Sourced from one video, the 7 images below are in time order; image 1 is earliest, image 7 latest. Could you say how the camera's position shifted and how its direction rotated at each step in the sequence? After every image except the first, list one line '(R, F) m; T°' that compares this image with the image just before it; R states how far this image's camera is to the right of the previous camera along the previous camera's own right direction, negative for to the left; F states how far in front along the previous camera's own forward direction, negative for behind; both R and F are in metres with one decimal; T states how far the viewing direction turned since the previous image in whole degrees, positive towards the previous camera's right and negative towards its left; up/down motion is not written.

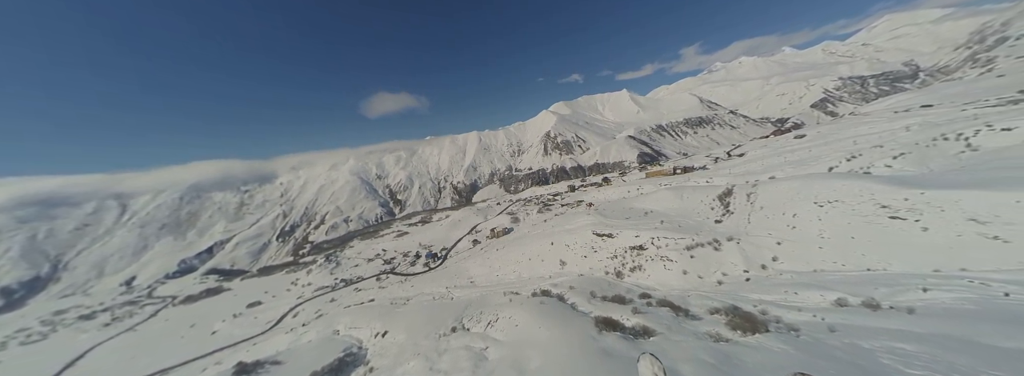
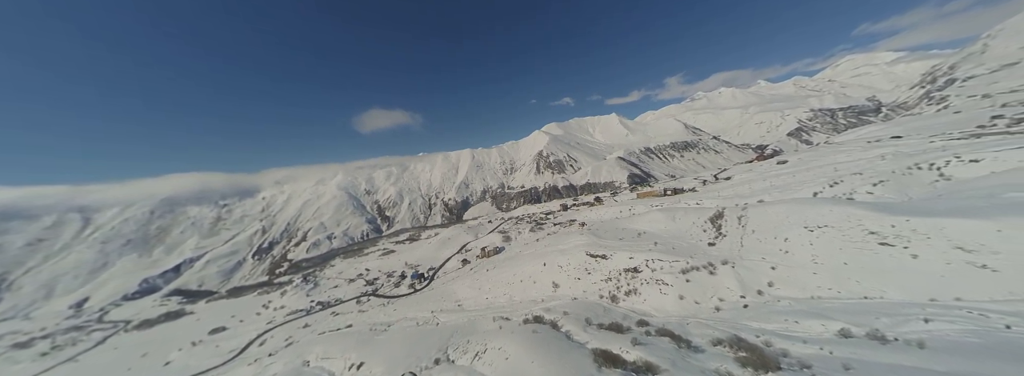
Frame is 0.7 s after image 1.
(-0.1, +0.6) m; +2°
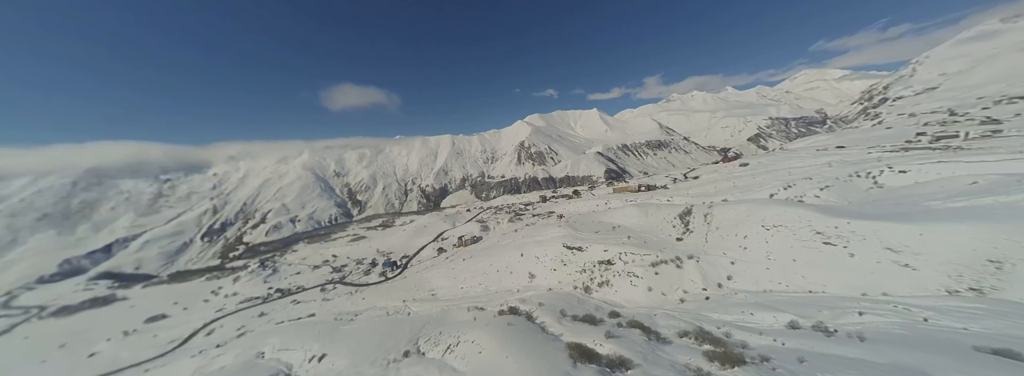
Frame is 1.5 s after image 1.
(-0.1, +0.6) m; +5°
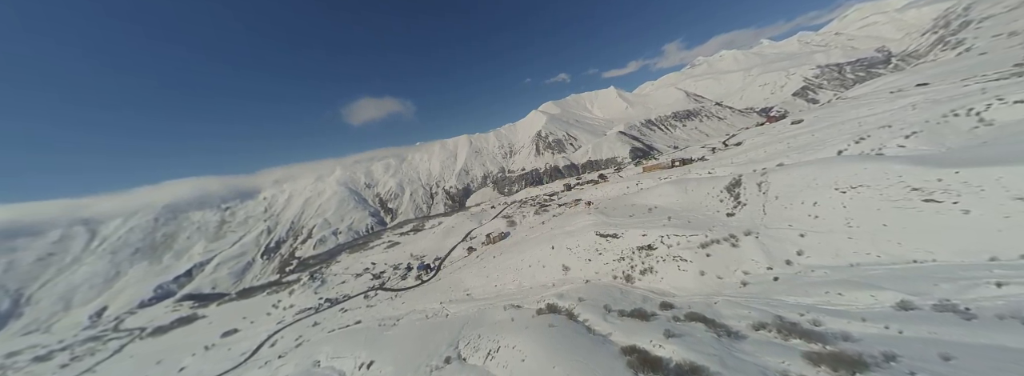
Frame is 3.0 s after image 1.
(-0.1, +1.2) m; -6°
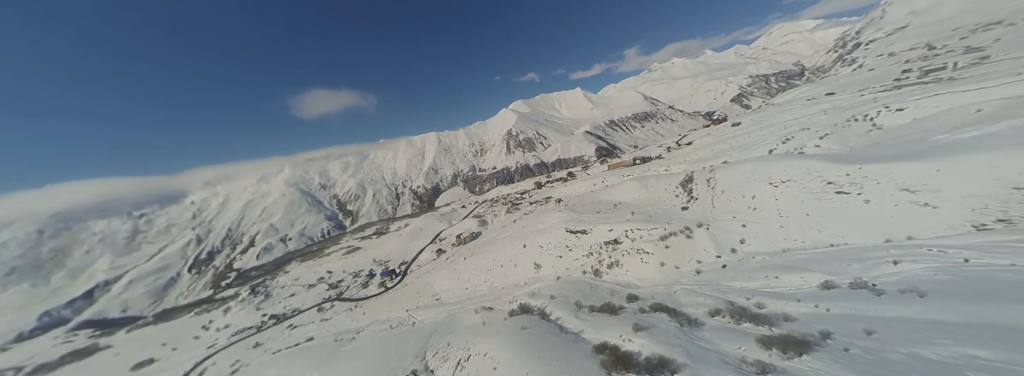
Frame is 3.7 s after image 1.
(0.0, +0.5) m; +7°
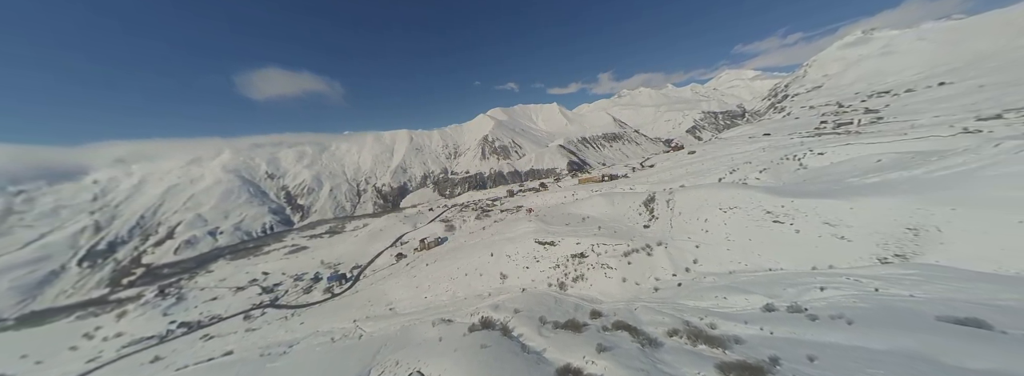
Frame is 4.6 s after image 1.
(-0.1, +0.6) m; +7°
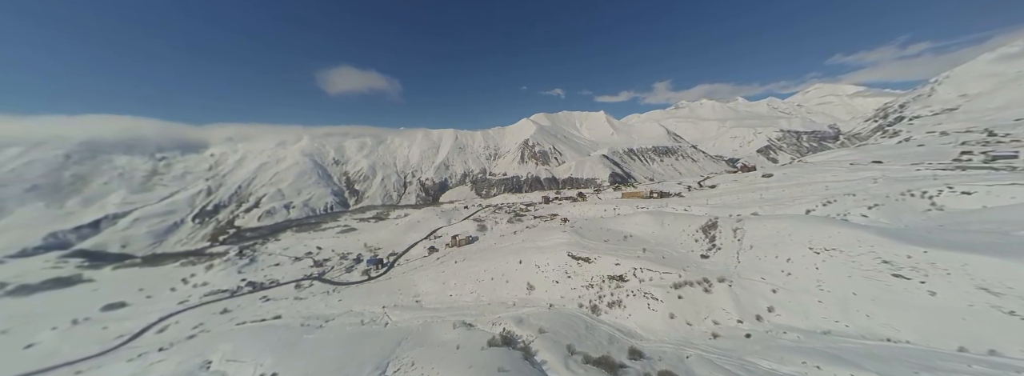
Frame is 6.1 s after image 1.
(-0.1, +1.3) m; -9°
